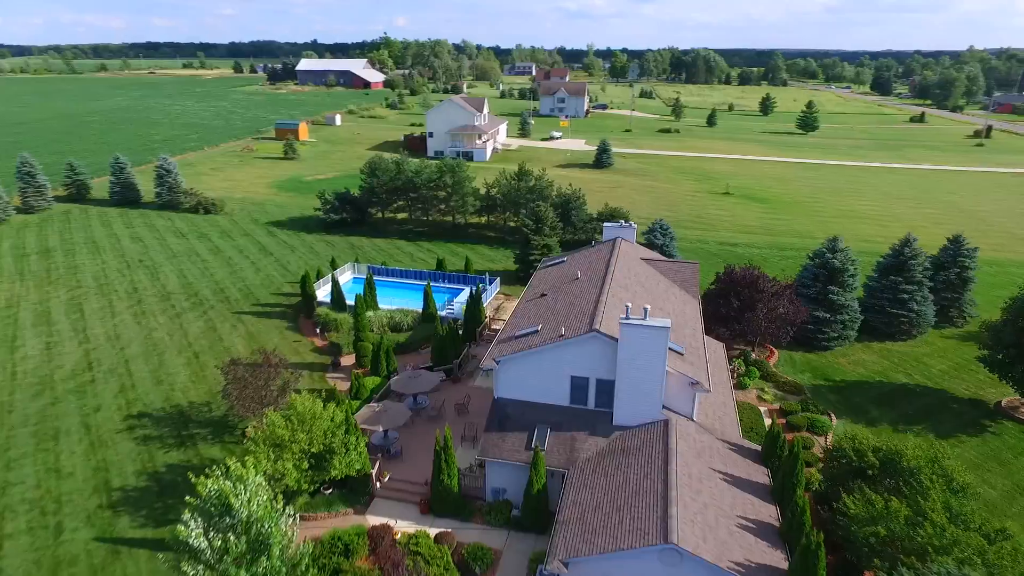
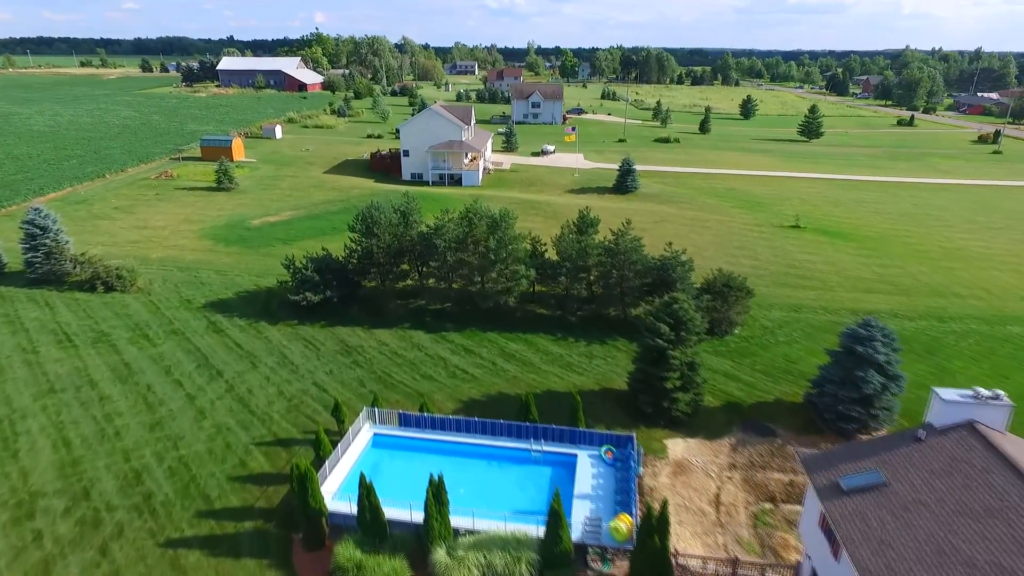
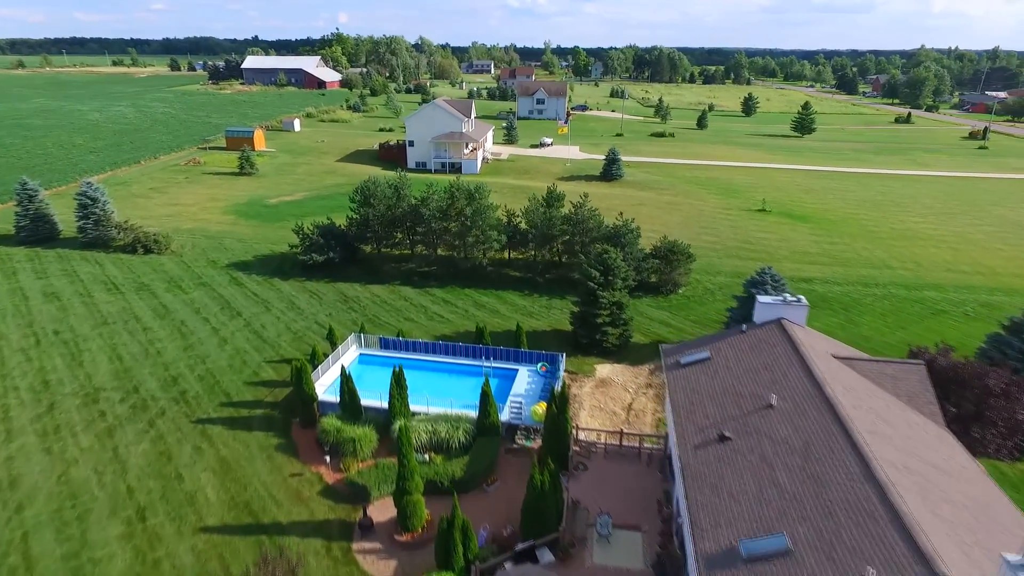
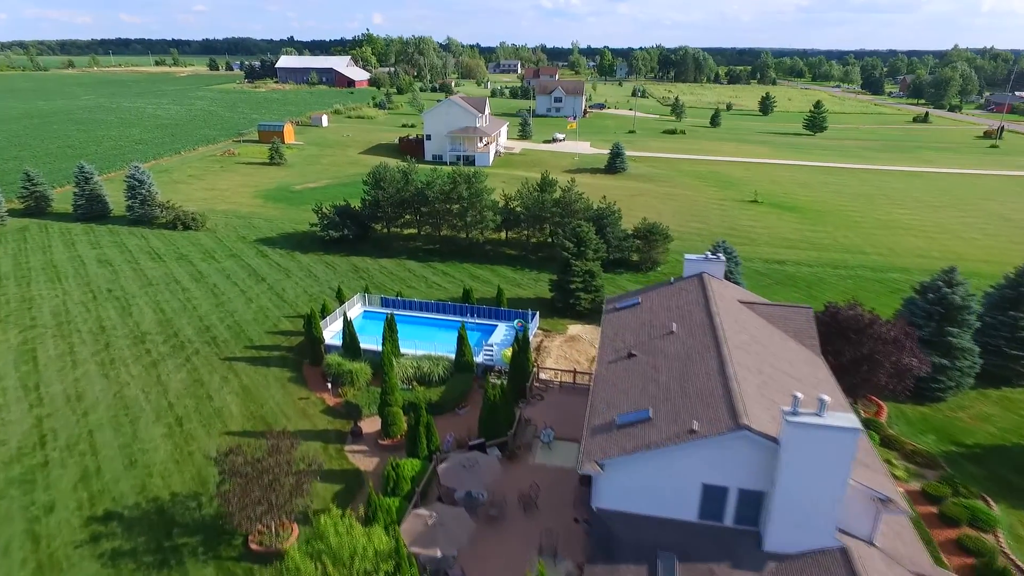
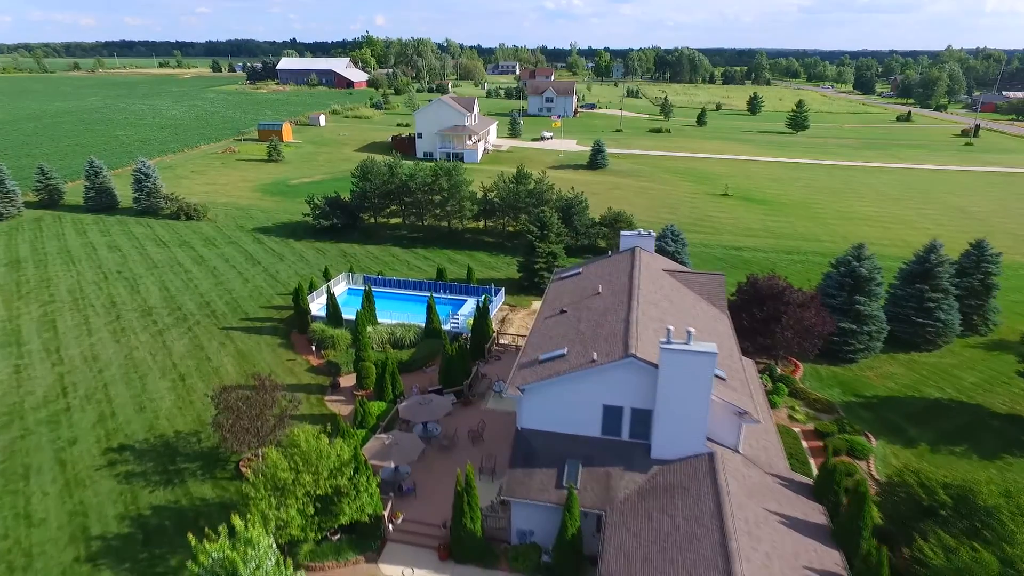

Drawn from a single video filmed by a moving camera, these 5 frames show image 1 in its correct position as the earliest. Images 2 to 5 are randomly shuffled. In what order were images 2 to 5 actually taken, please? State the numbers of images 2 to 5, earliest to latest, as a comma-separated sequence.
5, 4, 3, 2
